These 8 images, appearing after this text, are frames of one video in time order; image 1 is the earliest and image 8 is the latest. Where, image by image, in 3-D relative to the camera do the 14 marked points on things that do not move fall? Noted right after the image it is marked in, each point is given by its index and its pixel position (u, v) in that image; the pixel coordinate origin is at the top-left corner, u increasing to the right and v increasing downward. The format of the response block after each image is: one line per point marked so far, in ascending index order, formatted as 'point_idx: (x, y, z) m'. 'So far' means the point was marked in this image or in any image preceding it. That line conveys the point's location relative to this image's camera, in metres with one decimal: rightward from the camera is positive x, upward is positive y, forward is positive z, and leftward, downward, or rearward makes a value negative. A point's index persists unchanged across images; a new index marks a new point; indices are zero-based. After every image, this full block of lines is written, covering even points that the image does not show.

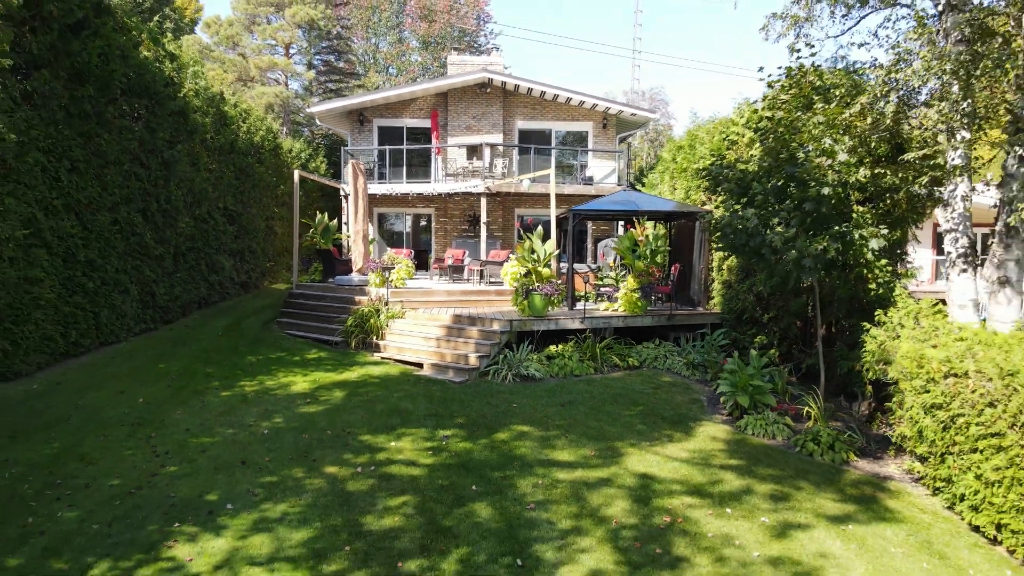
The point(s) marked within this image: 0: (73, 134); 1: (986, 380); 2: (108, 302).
0: (-3.0, +1.1, +7.9) m
1: (+2.1, -0.4, +5.1) m
2: (-3.1, -0.1, +8.8) m
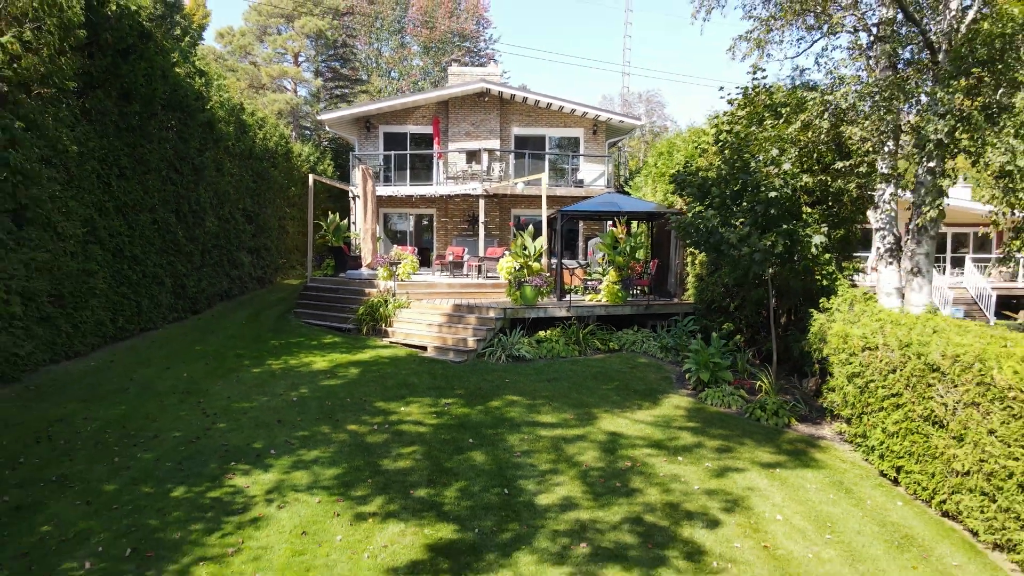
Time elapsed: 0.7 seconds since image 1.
0: (-3.1, +1.1, +9.0) m
1: (+2.1, -0.3, +6.3) m
2: (-3.2, 0.0, +9.9) m
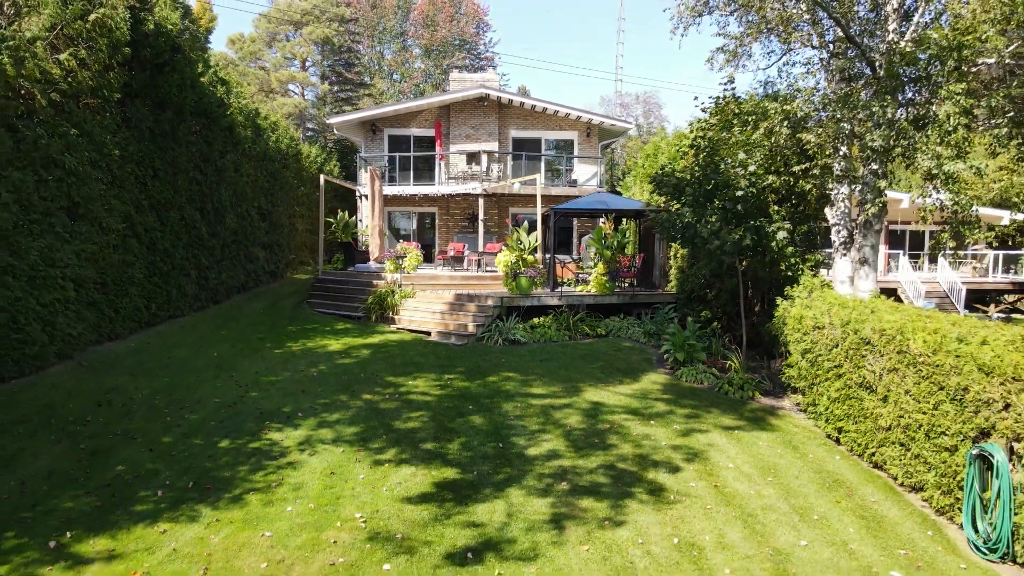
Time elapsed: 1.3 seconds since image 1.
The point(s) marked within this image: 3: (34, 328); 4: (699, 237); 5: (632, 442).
0: (-3.1, +1.2, +10.0) m
1: (+2.0, -0.3, +7.2) m
2: (-3.2, 0.0, +10.9) m
3: (-3.1, -0.3, +7.5) m
4: (+1.5, +0.4, +9.1) m
5: (+0.7, -0.9, +6.6) m
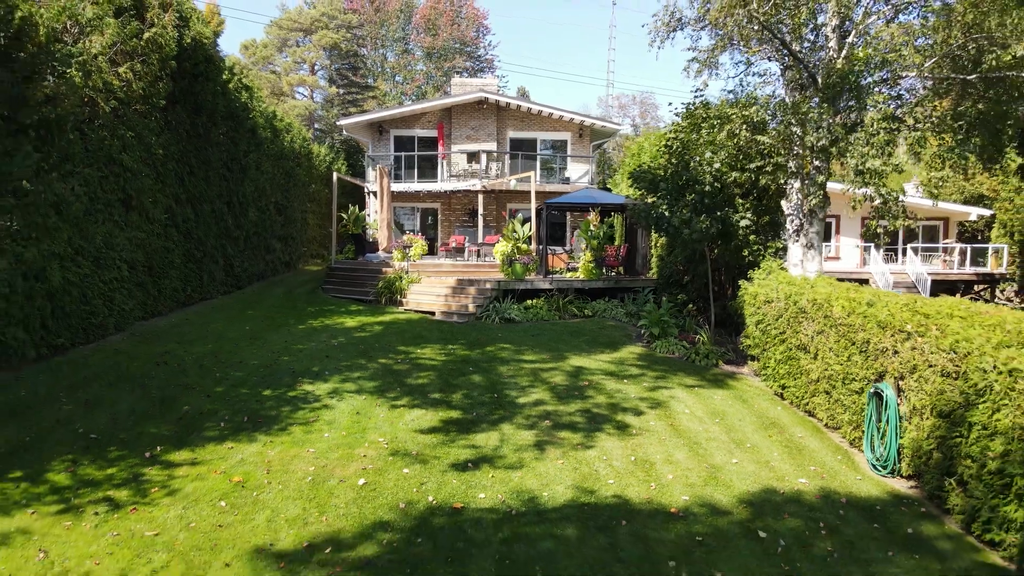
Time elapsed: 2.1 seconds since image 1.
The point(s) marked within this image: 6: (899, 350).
0: (-3.2, +1.4, +11.2) m
1: (+2.0, -0.1, +8.5) m
2: (-3.3, +0.2, +12.1) m
3: (-3.2, -0.1, +8.7) m
4: (+1.5, +0.6, +10.4) m
5: (+0.7, -0.7, +7.9) m
6: (+2.0, -0.3, +6.0) m
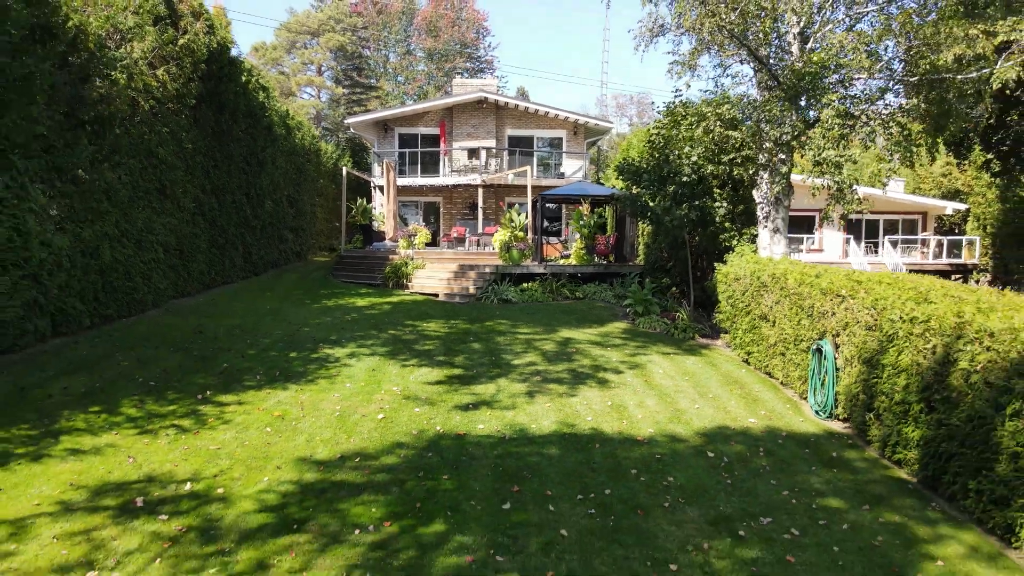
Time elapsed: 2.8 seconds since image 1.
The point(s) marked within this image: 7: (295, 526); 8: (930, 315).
0: (-3.2, +1.6, +12.3) m
1: (+2.0, +0.1, +9.5) m
2: (-3.3, +0.4, +13.2) m
3: (-3.2, +0.1, +9.8) m
4: (+1.4, +0.7, +11.5) m
5: (+0.6, -0.6, +9.0) m
6: (+2.0, -0.1, +7.1) m
7: (-0.8, -0.9, +4.3) m
8: (+2.0, -0.1, +5.5) m
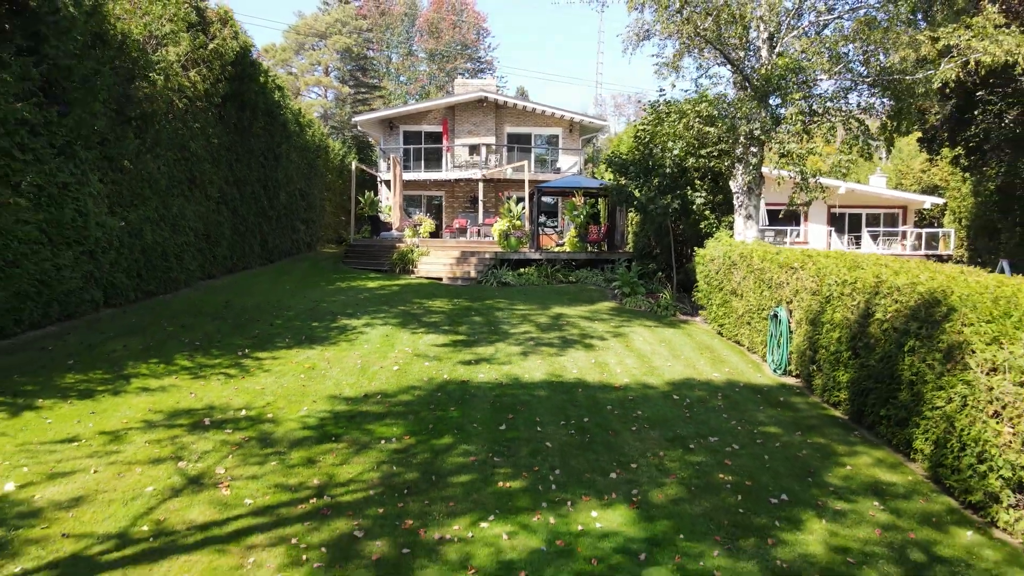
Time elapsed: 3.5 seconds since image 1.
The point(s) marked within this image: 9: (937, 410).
0: (-3.2, +1.8, +13.4) m
1: (+1.9, +0.3, +10.6) m
2: (-3.3, +0.6, +14.3) m
3: (-3.2, +0.3, +10.9) m
4: (+1.4, +0.9, +12.5) m
5: (+0.6, -0.4, +10.0) m
6: (+2.0, 0.0, +8.2) m
7: (-0.9, -0.7, +5.4) m
8: (+2.0, +0.1, +6.6) m
9: (+1.9, -0.6, +5.1) m
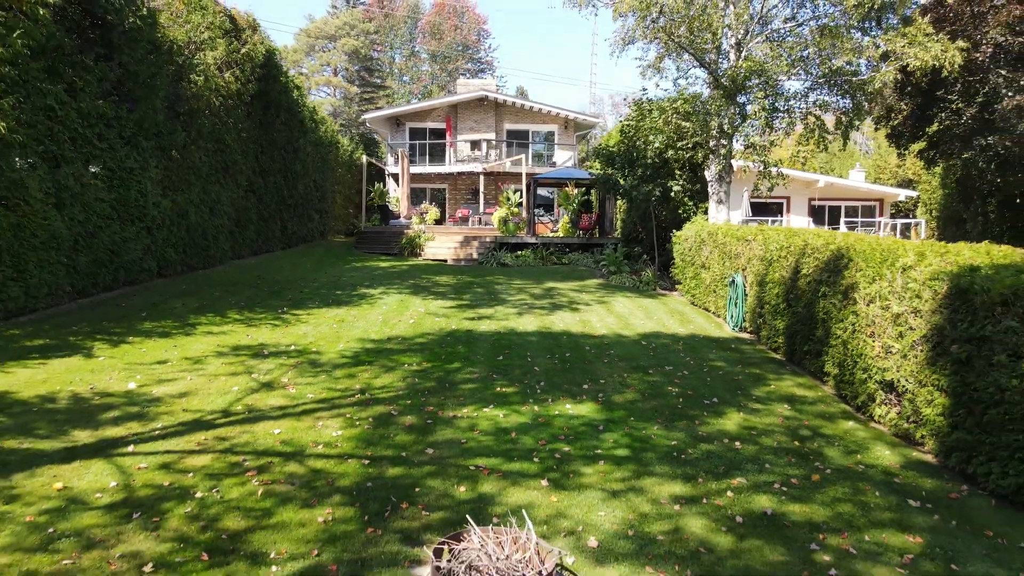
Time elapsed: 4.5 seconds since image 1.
0: (-3.2, +2.0, +14.8) m
1: (+1.9, +0.5, +12.1) m
2: (-3.3, +0.8, +15.7) m
3: (-3.3, +0.5, +12.3) m
4: (+1.4, +1.2, +14.0) m
5: (+0.6, -0.1, +11.5) m
6: (+2.0, +0.3, +9.6) m
7: (-0.9, -0.4, +6.9) m
8: (+2.0, +0.3, +8.1) m
9: (+1.9, -0.3, +6.6) m
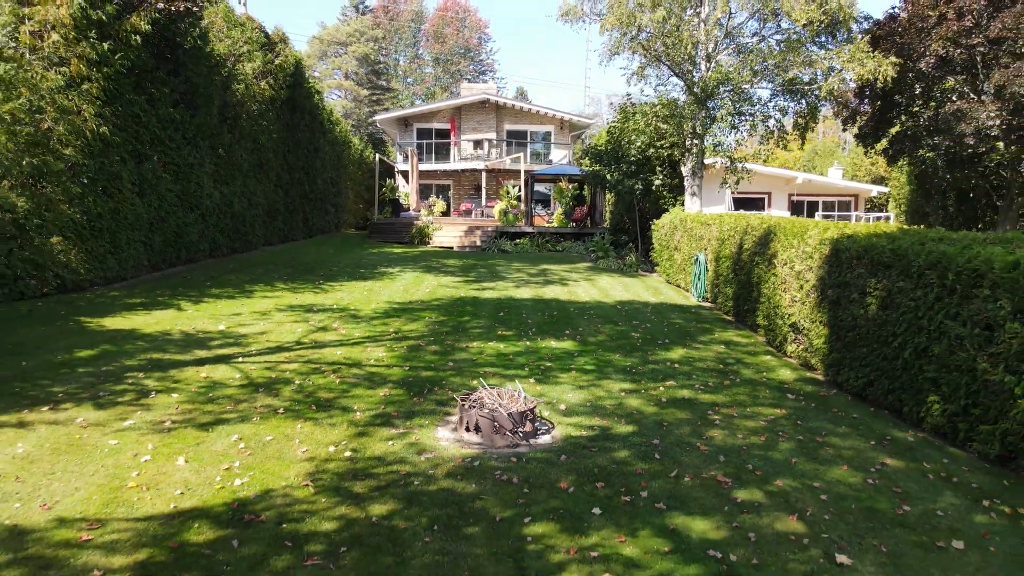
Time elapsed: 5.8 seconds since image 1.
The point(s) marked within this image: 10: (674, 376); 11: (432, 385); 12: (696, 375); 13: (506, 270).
0: (-3.3, +2.3, +16.7) m
1: (+1.9, +0.8, +13.9) m
2: (-3.3, +1.1, +17.6) m
3: (-3.3, +0.8, +14.2) m
4: (+1.4, +1.4, +15.8) m
5: (+0.6, +0.1, +13.3) m
6: (+2.0, +0.5, +11.4) m
7: (-0.9, -0.2, +8.7) m
8: (+2.0, +0.6, +9.9) m
9: (+1.9, -0.1, +8.4) m
10: (+0.9, -0.5, +6.6) m
11: (-0.4, -0.5, +5.8) m
12: (+1.1, -0.5, +6.7) m
13: (-0.1, +0.2, +13.7) m
